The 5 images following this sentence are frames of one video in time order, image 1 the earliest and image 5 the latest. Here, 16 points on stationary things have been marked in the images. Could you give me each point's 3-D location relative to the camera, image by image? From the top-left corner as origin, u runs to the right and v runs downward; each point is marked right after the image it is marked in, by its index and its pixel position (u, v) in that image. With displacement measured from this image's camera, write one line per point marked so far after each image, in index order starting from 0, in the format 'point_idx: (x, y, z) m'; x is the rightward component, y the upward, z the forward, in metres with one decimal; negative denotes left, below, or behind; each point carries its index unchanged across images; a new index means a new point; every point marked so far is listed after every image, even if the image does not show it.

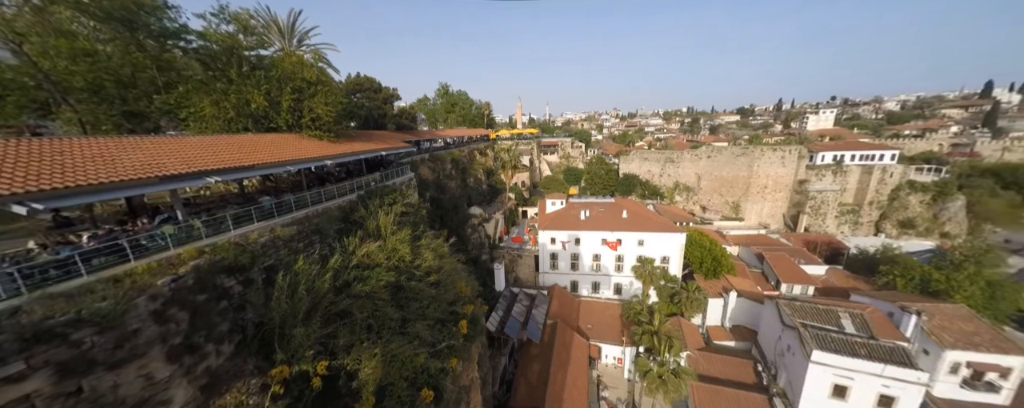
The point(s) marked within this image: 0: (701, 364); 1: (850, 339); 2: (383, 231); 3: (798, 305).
0: (+10.3, -8.7, +16.4) m
1: (+14.2, -5.6, +12.8) m
2: (-4.6, -1.0, +10.6) m
3: (+14.1, -5.0, +15.1) m
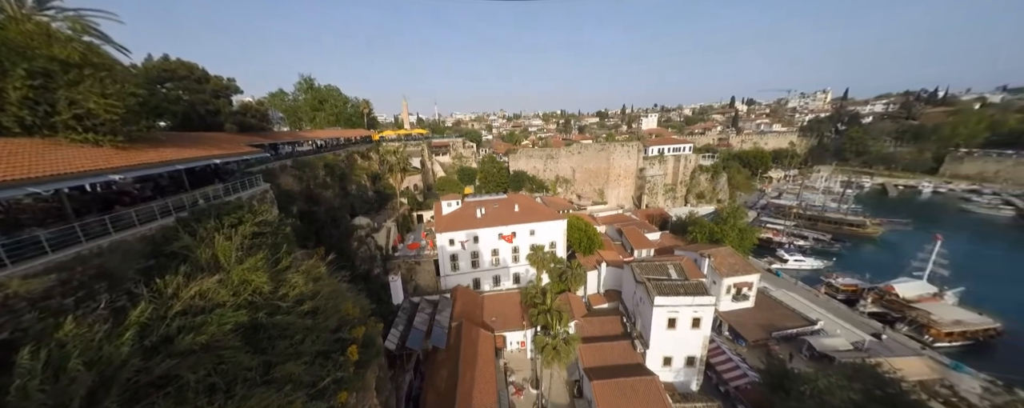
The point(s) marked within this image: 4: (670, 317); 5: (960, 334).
0: (+4.6, -8.0, +19.1) m
1: (+9.2, -4.5, +17.0) m
2: (-8.0, -1.6, +8.4) m
3: (+8.3, -3.9, +19.1) m
4: (+8.6, -6.3, +16.3) m
5: (+28.7, -8.0, +19.8) m
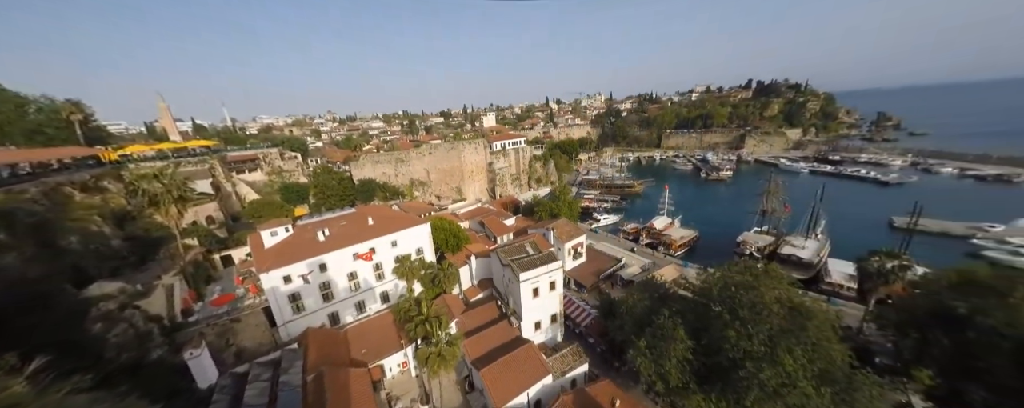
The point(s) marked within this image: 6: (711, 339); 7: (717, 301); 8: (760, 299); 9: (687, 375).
0: (-3.2, -7.7, +20.1) m
1: (+1.3, -3.5, +20.1) m
2: (-10.9, -2.8, +4.9) m
3: (-0.5, -3.2, +21.6) m
4: (+1.3, -5.3, +19.2) m
5: (+18.1, -4.2, +30.9) m
6: (+9.1, -6.2, +13.9) m
7: (+9.9, -4.7, +14.6) m
8: (+10.9, -4.2, +13.3) m
9: (+7.8, -7.8, +13.7) m
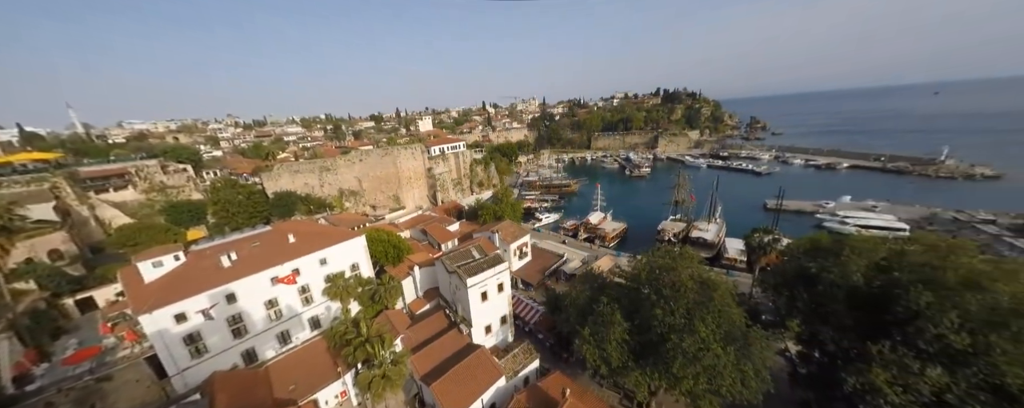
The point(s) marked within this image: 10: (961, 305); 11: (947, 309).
0: (-6.4, -8.2, +19.3) m
1: (-2.2, -3.8, +20.2) m
2: (-11.2, -3.4, +2.9) m
3: (-4.3, -3.6, +21.3) m
4: (-2.0, -5.6, +19.3) m
5: (+12.1, -3.7, +34.2) m
6: (+6.7, -5.9, +15.7) m
7: (+7.3, -4.4, +16.5) m
8: (+8.5, -3.8, +15.5) m
9: (+5.6, -7.5, +15.3) m
10: (+15.3, -3.4, +10.6) m
11: (+15.0, -3.6, +10.6) m
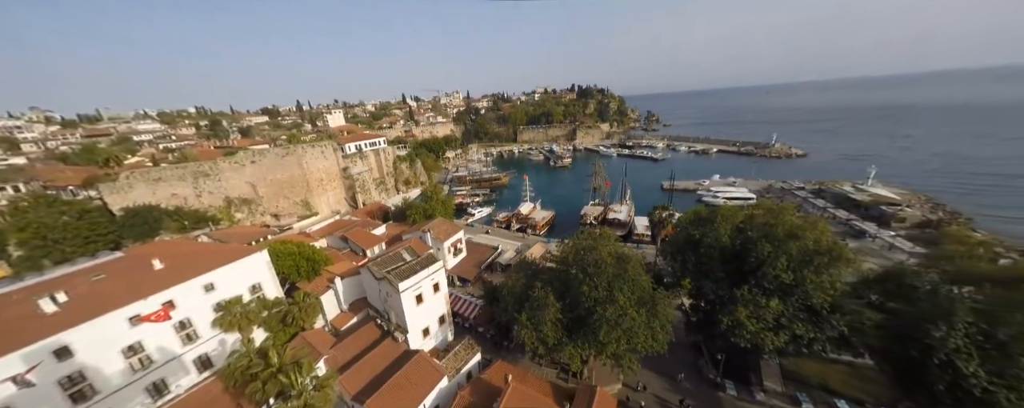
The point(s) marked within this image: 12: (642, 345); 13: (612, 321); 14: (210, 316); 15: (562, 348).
0: (-9.9, -8.5, +17.5) m
1: (-6.4, -3.7, +19.3) m
2: (-10.8, -4.3, +0.3) m
3: (-8.7, -3.7, +19.8) m
4: (-5.9, -5.5, +18.6) m
5: (+3.9, -2.4, +36.3) m
6: (+3.5, -5.2, +17.2) m
7: (+3.7, -3.6, +18.1) m
8: (+5.1, -3.0, +17.3) m
9: (+2.6, -6.9, +16.5) m
10: (+12.9, -2.2, +14.2) m
11: (+12.6, -2.3, +14.2) m
12: (+6.9, -7.4, +16.0) m
13: (+5.2, -5.9, +15.4) m
14: (-16.0, -5.8, +16.6) m
15: (+2.8, -7.8, +16.4) m
